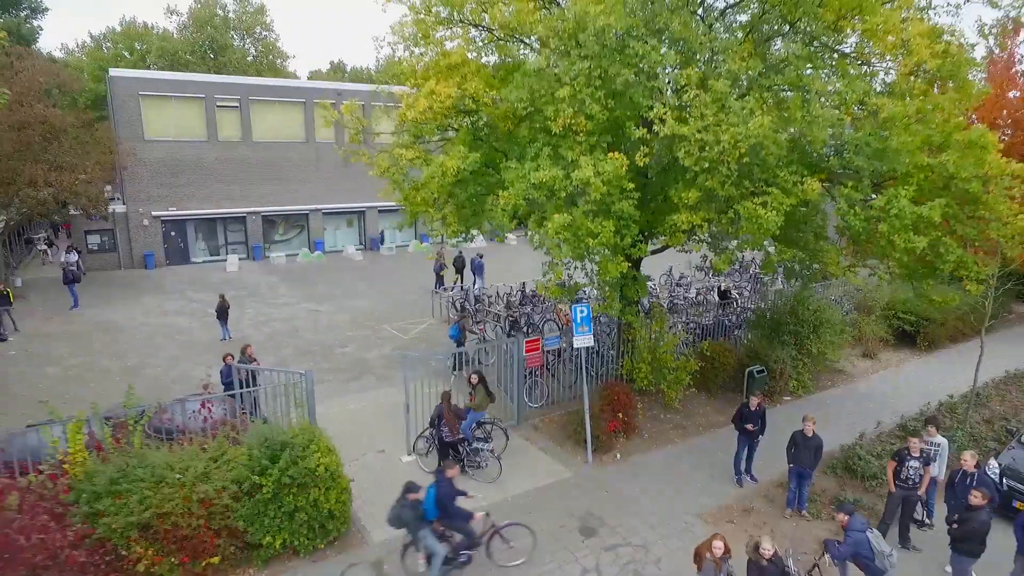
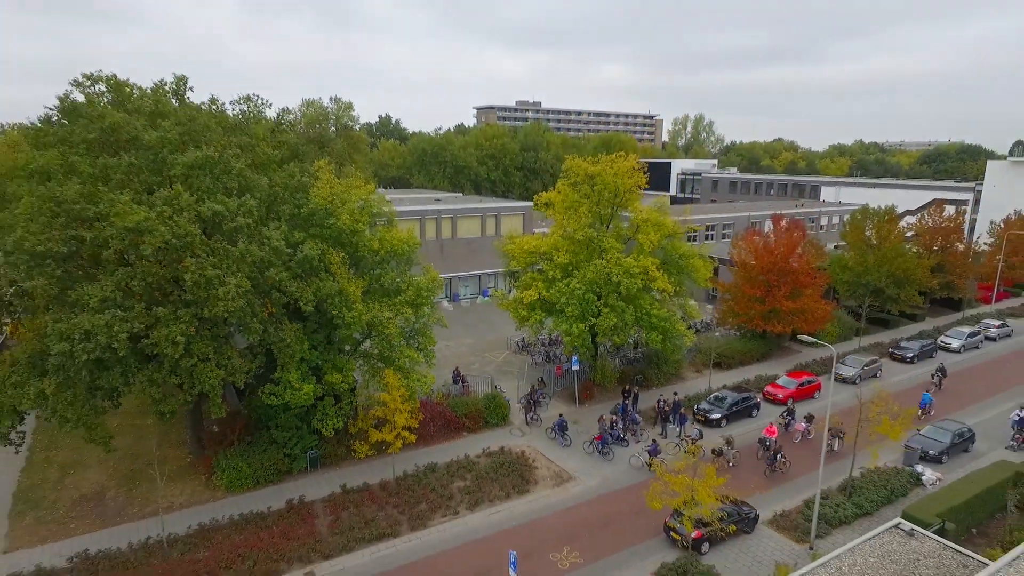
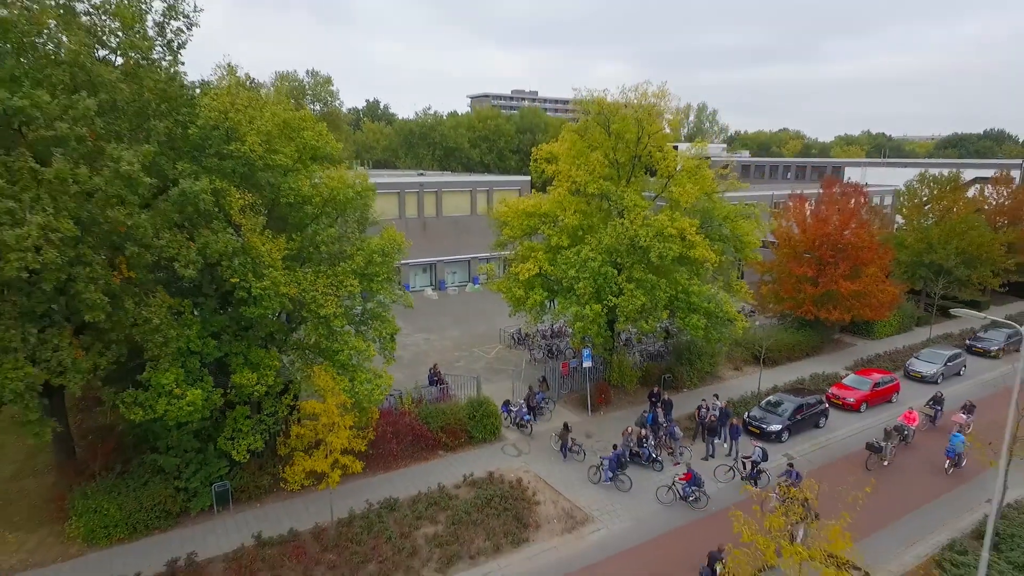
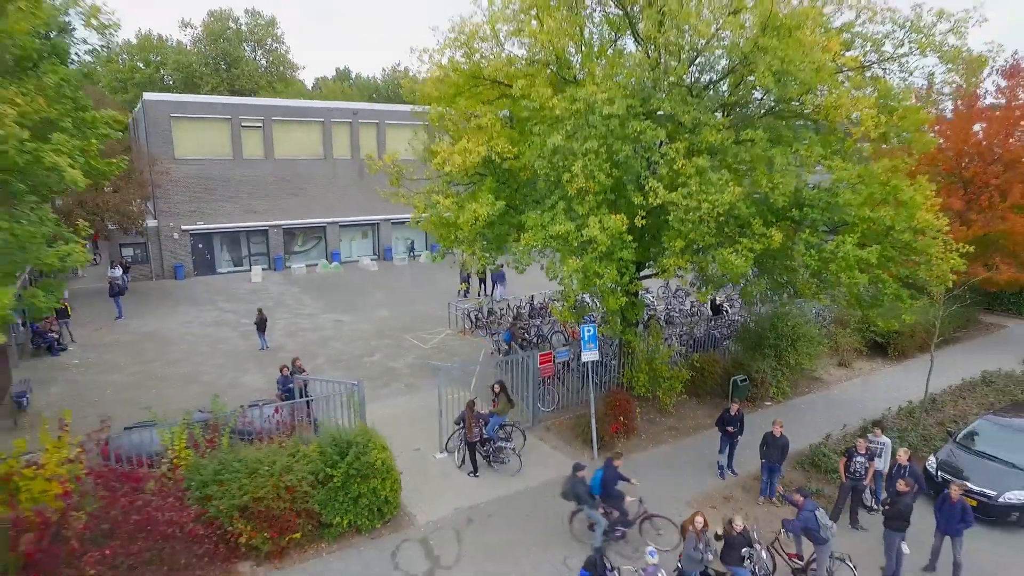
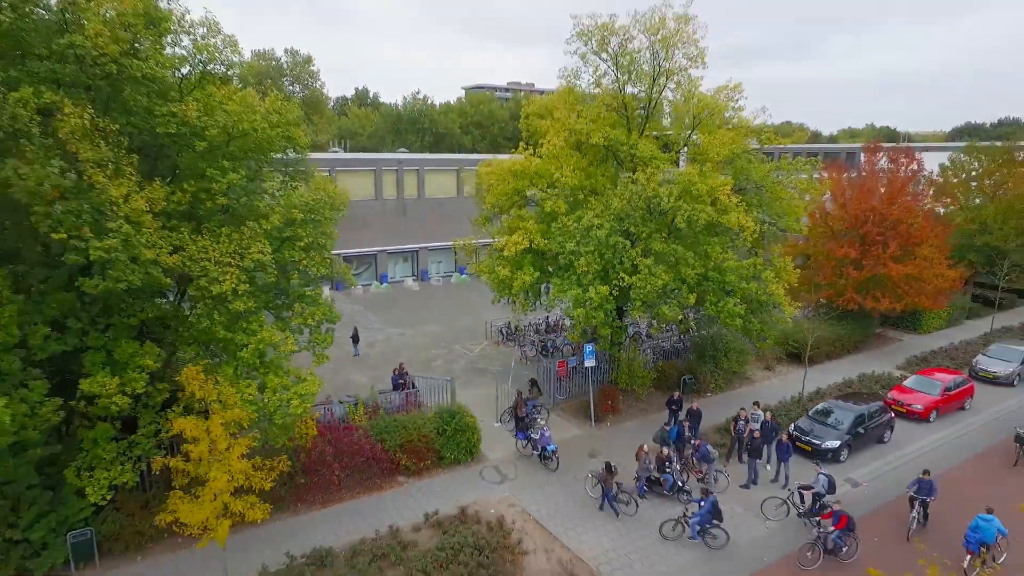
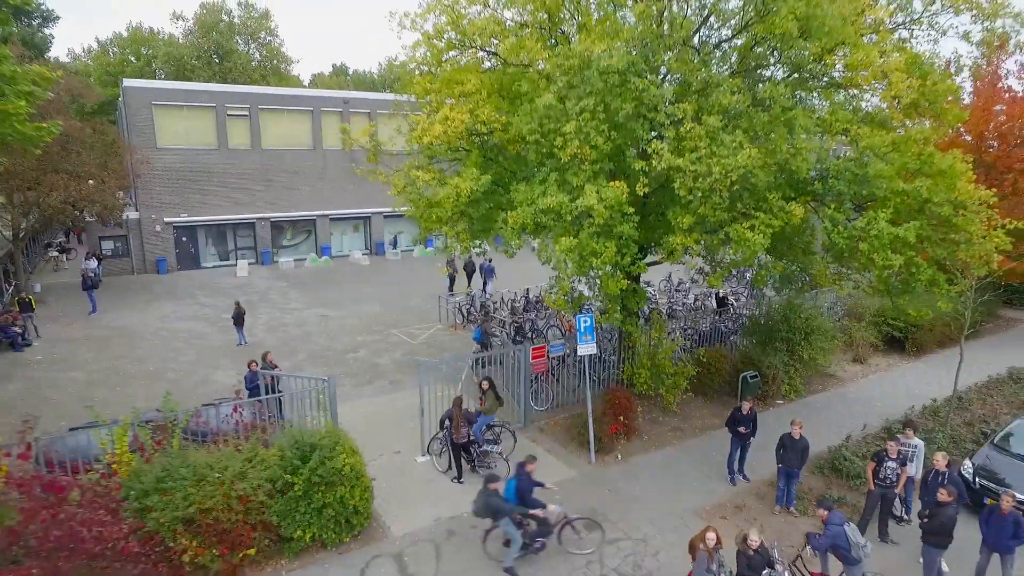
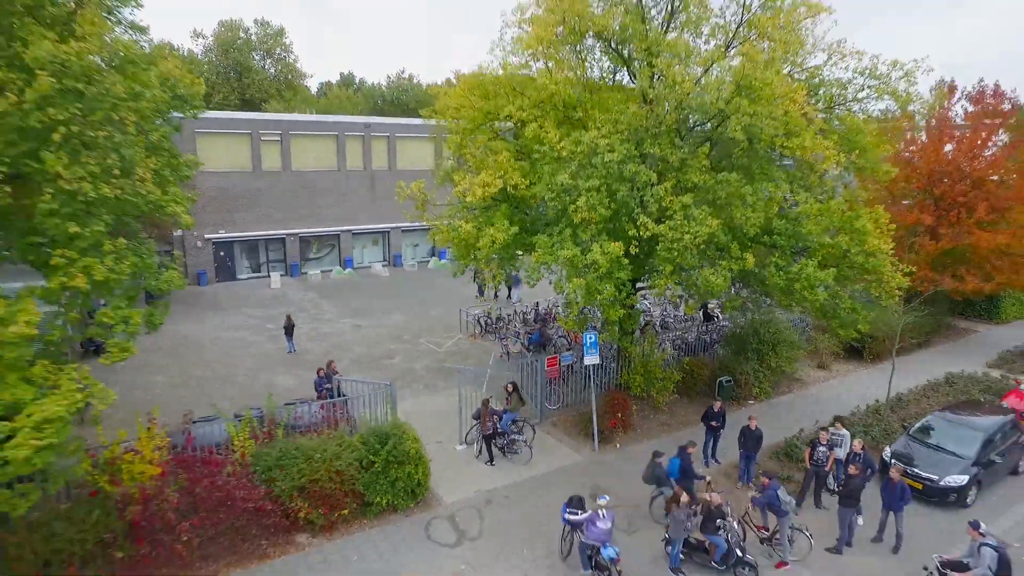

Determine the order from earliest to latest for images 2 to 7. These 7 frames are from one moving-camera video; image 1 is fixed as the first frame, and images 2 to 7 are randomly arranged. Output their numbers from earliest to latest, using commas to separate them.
6, 4, 7, 5, 3, 2
